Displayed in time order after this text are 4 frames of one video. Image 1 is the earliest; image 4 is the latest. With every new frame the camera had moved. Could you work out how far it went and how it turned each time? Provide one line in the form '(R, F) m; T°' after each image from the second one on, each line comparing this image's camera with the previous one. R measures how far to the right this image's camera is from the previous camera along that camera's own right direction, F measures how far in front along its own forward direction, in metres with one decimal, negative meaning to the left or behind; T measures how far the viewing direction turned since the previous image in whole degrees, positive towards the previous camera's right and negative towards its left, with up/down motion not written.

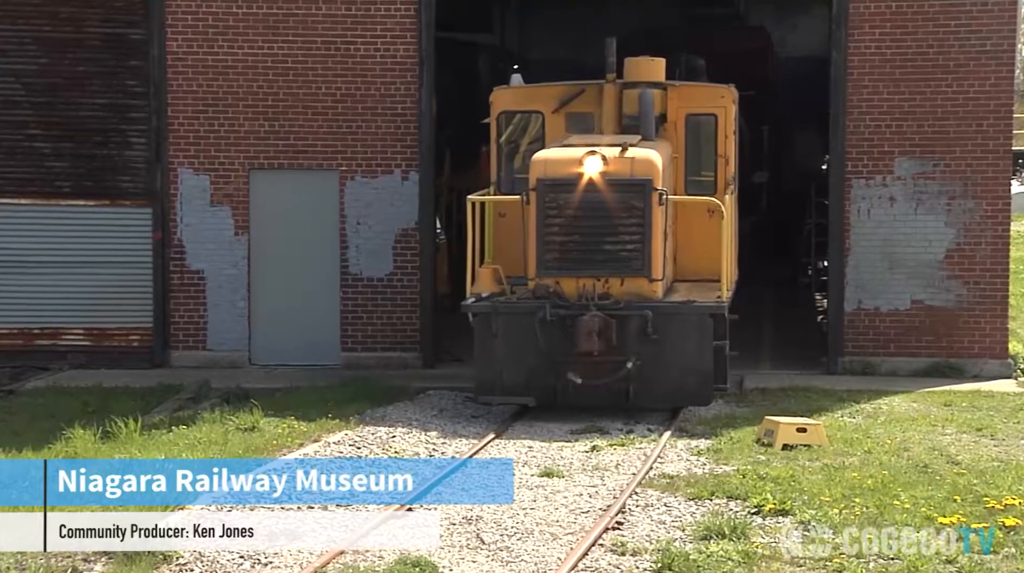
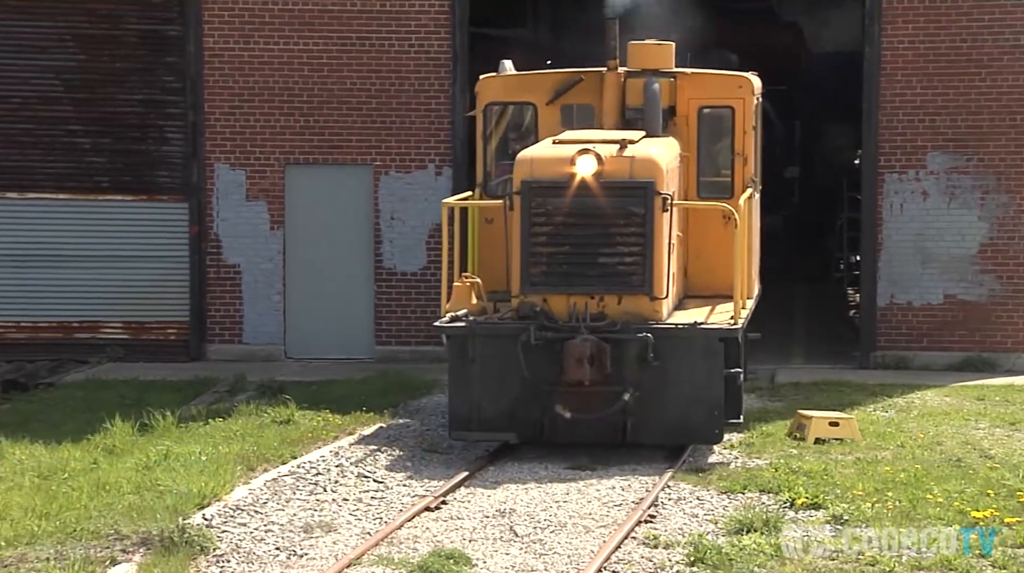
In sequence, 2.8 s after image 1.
(0.0, -0.1) m; -1°
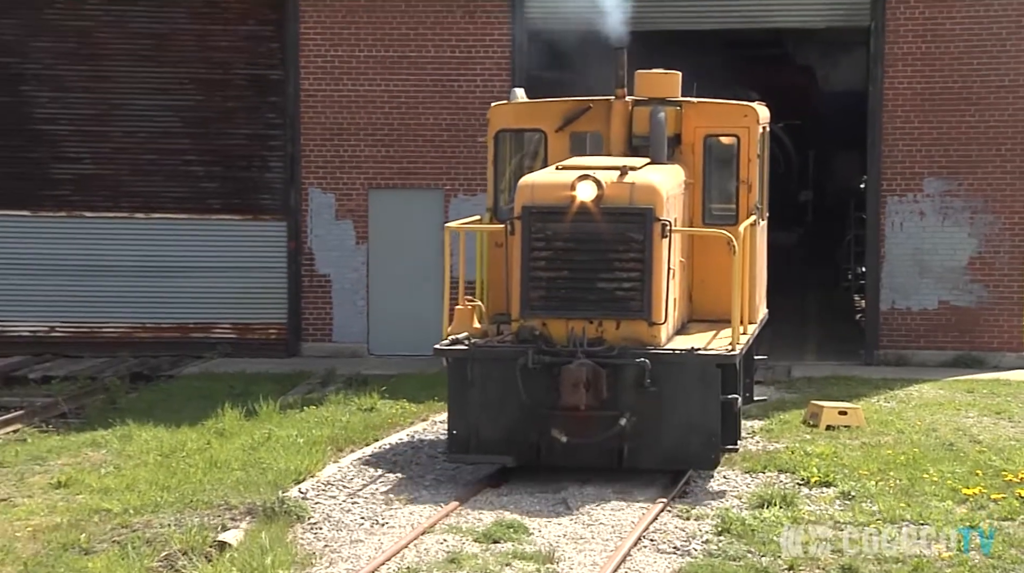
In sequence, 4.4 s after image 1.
(-0.1, -2.8) m; -2°
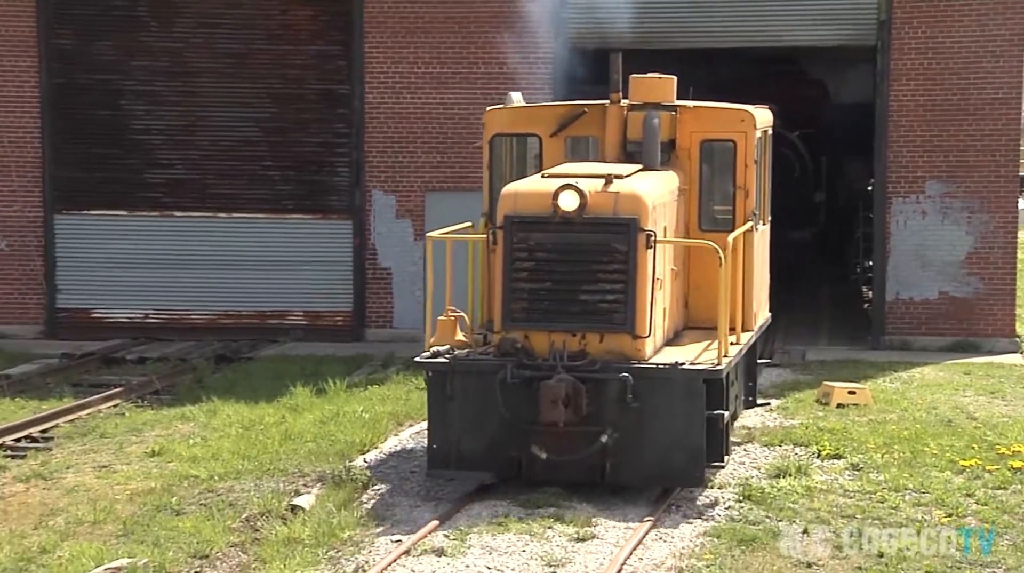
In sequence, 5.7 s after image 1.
(0.0, -2.3) m; -1°
